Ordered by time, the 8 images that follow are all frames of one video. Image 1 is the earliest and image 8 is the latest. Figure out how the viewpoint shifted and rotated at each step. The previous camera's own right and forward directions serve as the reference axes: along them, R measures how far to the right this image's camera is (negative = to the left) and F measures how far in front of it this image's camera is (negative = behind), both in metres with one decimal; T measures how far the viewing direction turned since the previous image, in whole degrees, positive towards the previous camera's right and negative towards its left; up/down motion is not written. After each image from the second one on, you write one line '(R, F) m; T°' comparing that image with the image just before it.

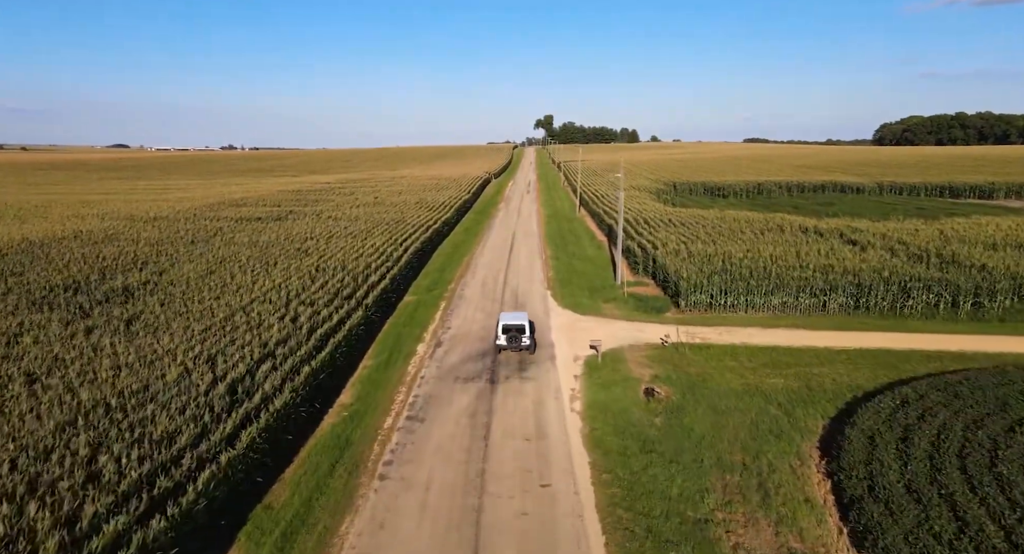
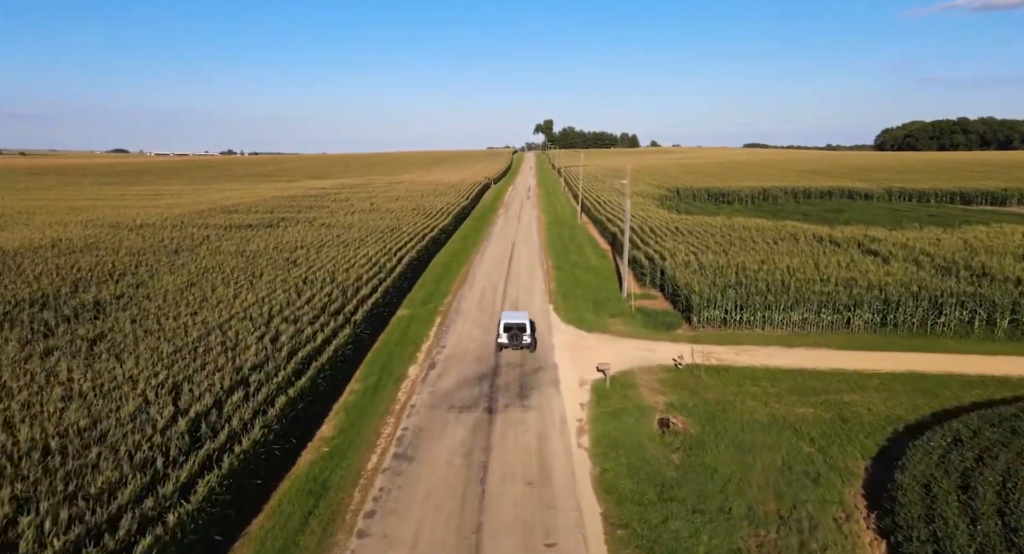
(0.0, +1.6) m; 0°
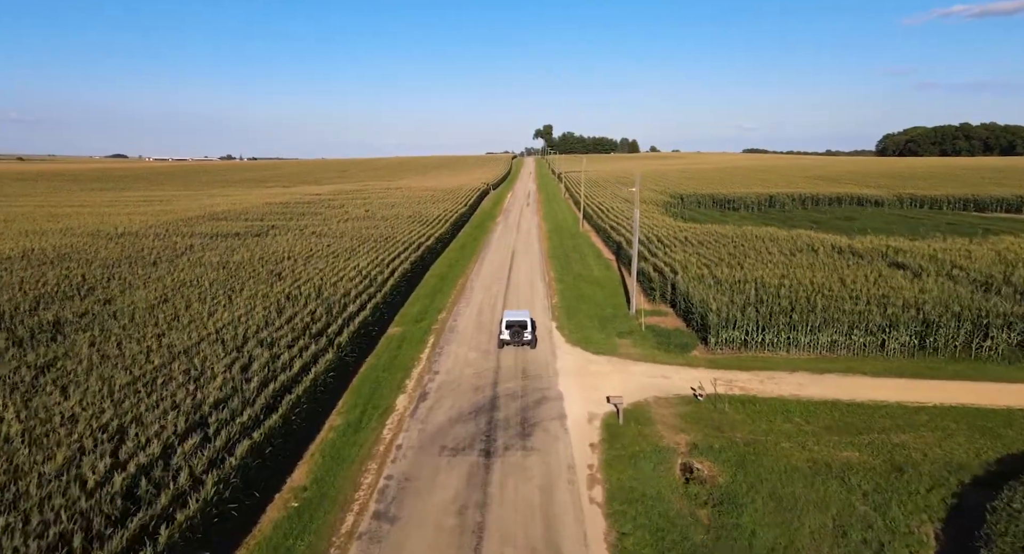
(0.0, +1.9) m; 0°
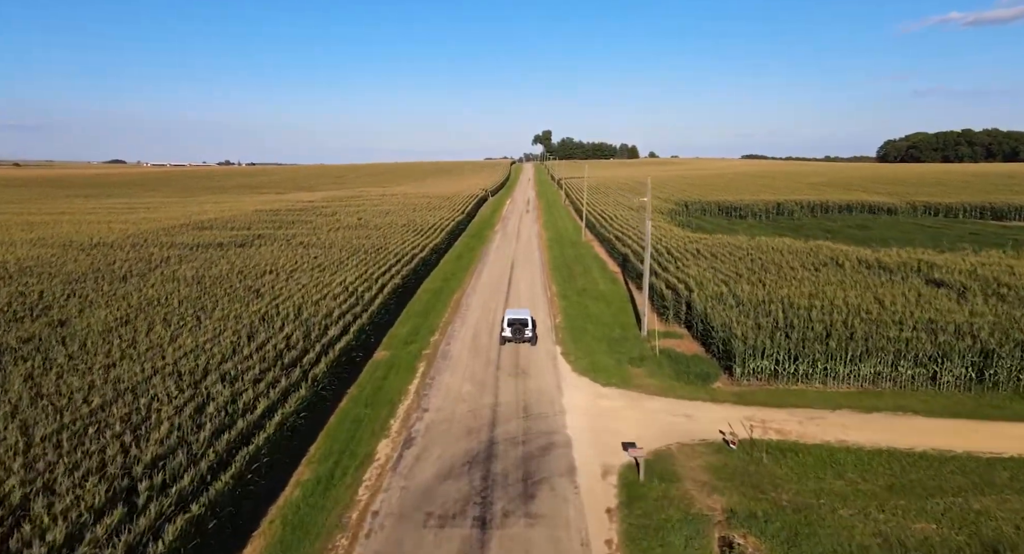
(0.0, +2.3) m; 0°
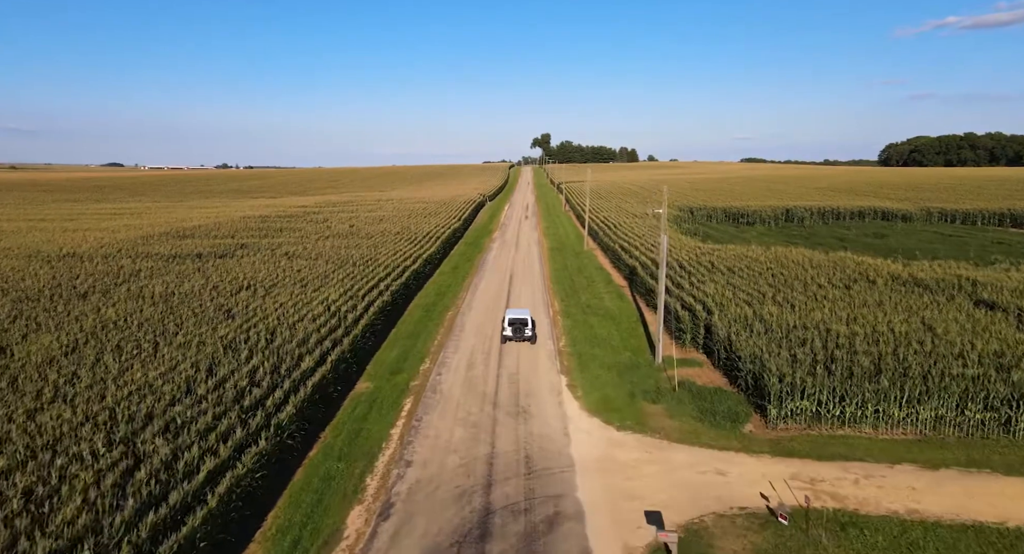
(0.0, +2.4) m; 0°
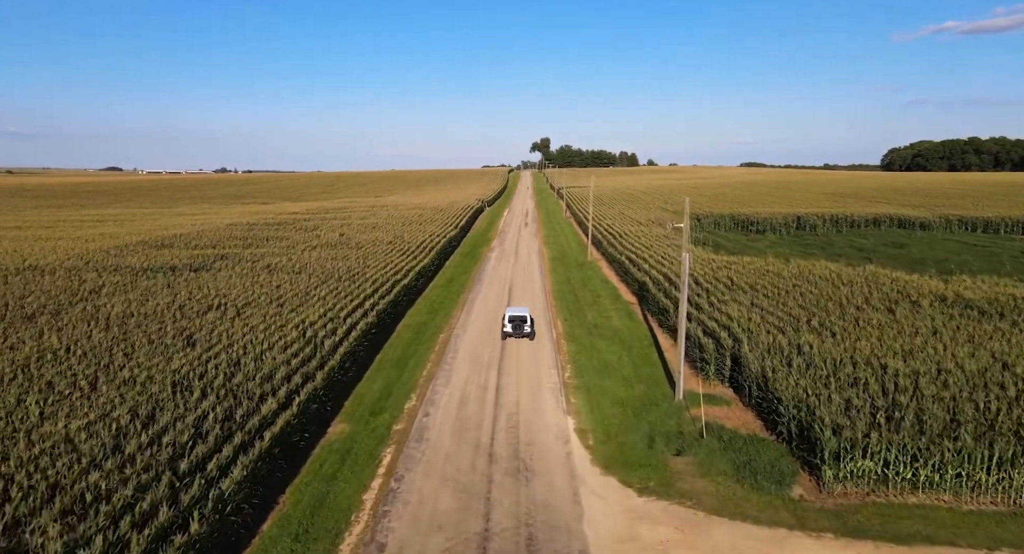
(0.0, +2.6) m; 0°
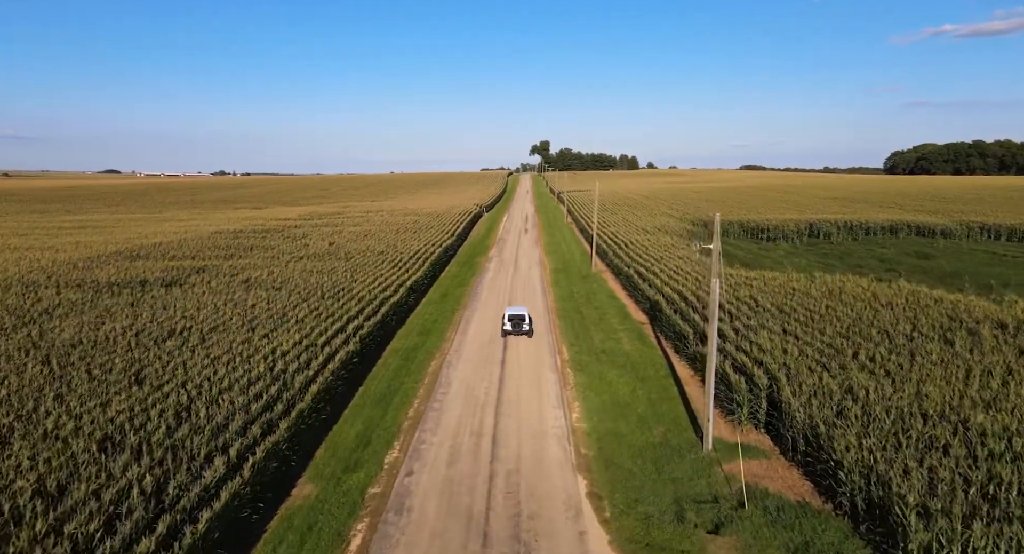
(0.0, +2.7) m; 0°
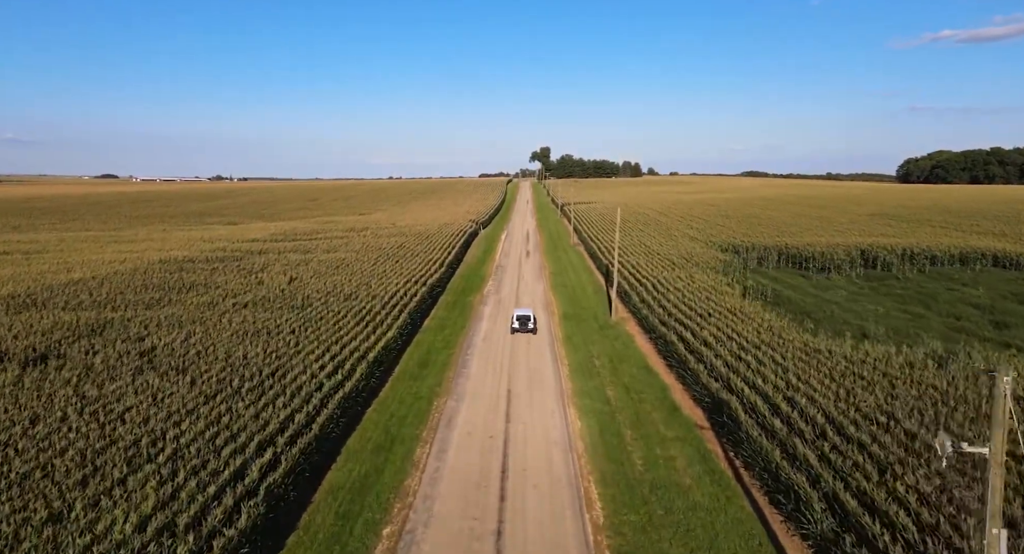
(-0.1, +8.7) m; 0°
